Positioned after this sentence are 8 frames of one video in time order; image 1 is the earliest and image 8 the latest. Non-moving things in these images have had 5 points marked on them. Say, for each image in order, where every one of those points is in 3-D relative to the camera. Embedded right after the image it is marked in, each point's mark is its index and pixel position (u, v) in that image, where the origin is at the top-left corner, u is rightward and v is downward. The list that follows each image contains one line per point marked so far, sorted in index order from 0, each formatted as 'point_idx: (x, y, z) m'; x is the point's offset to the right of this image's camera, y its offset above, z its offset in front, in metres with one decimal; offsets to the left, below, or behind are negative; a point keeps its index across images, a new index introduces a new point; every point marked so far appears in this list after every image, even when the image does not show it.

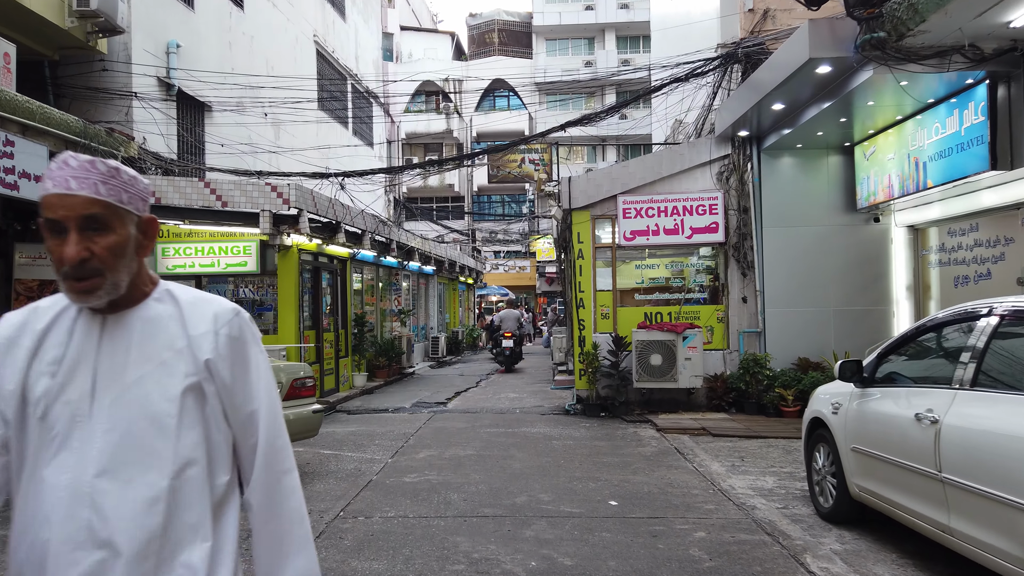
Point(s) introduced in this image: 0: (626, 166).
0: (+1.4, +1.5, +9.6) m
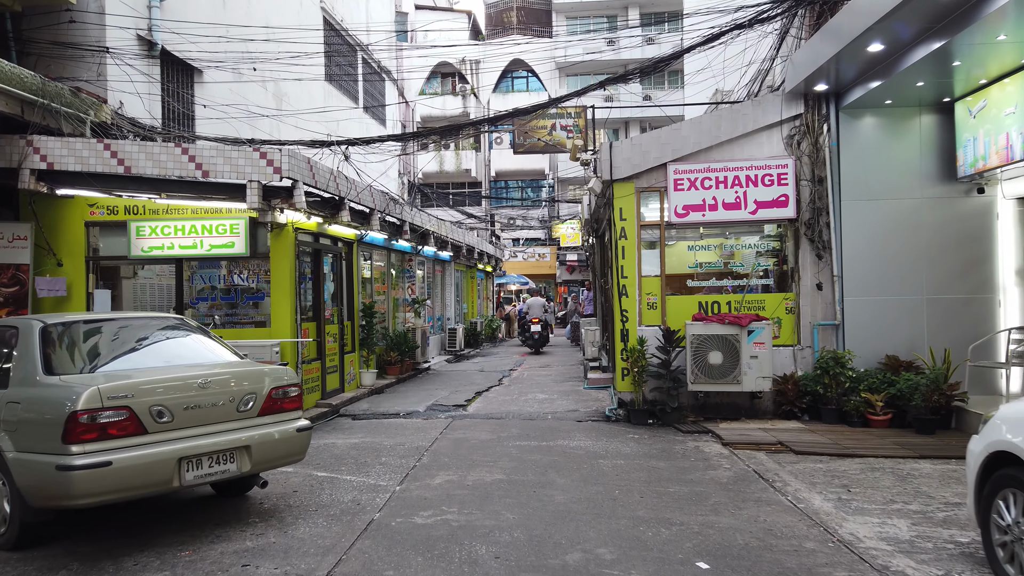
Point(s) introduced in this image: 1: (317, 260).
0: (+1.8, +1.7, +8.1) m
1: (-2.3, +0.3, +9.1) m
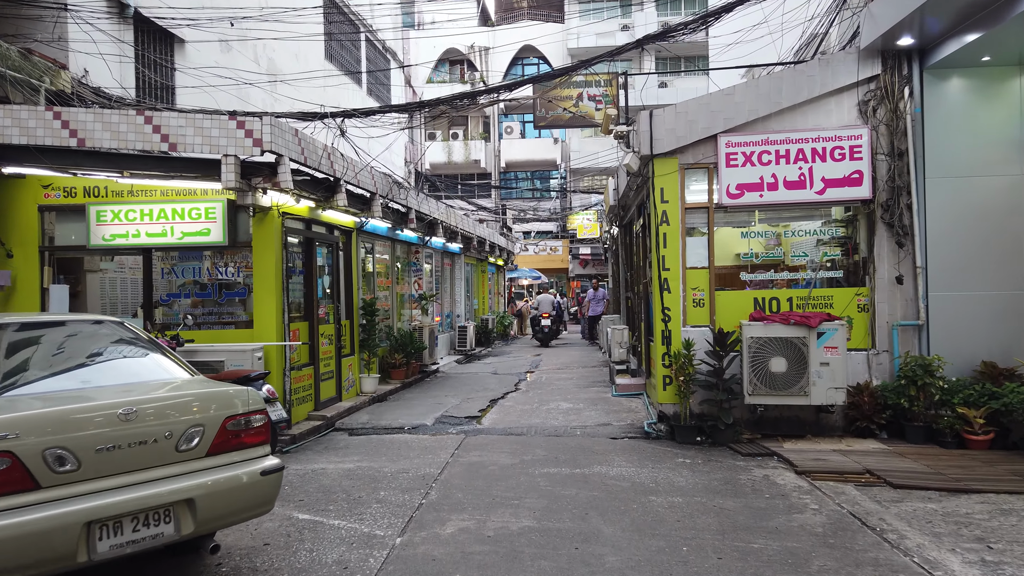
0: (+2.0, +1.7, +6.9) m
1: (-2.1, +0.4, +7.9) m
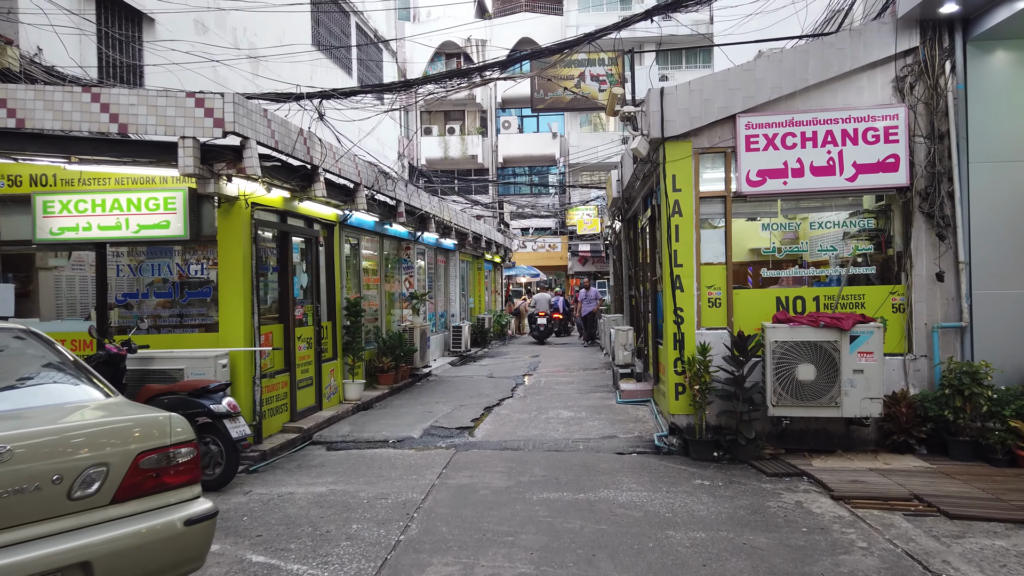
0: (+1.9, +1.8, +6.2) m
1: (-2.1, +0.4, +7.2) m
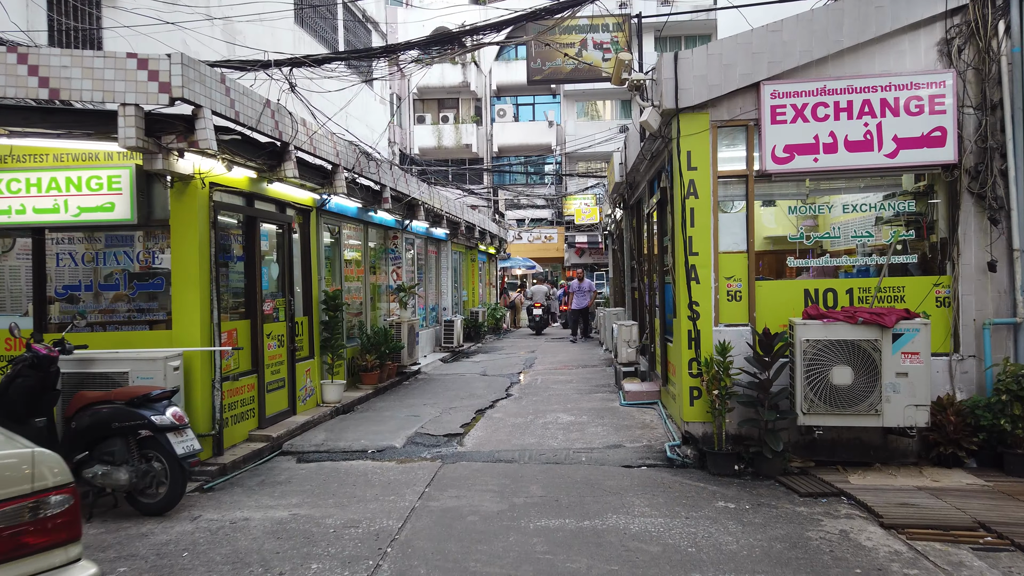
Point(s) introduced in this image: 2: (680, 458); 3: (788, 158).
0: (+1.9, +1.8, +5.4) m
1: (-2.2, +0.5, +6.4) m
2: (+1.2, -1.2, +5.5) m
3: (+2.0, +0.9, +5.5) m
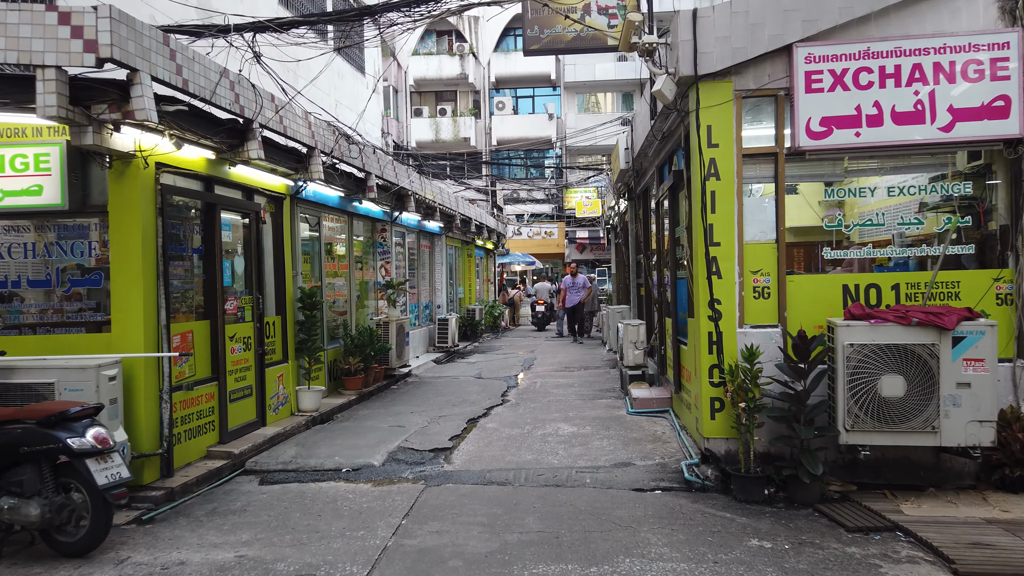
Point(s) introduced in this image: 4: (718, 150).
0: (+1.8, +1.9, +4.7) m
1: (-2.2, +0.5, +5.7) m
2: (+1.2, -1.2, +4.8) m
3: (+1.9, +1.0, +4.7) m
4: (+1.3, +0.9, +4.8) m
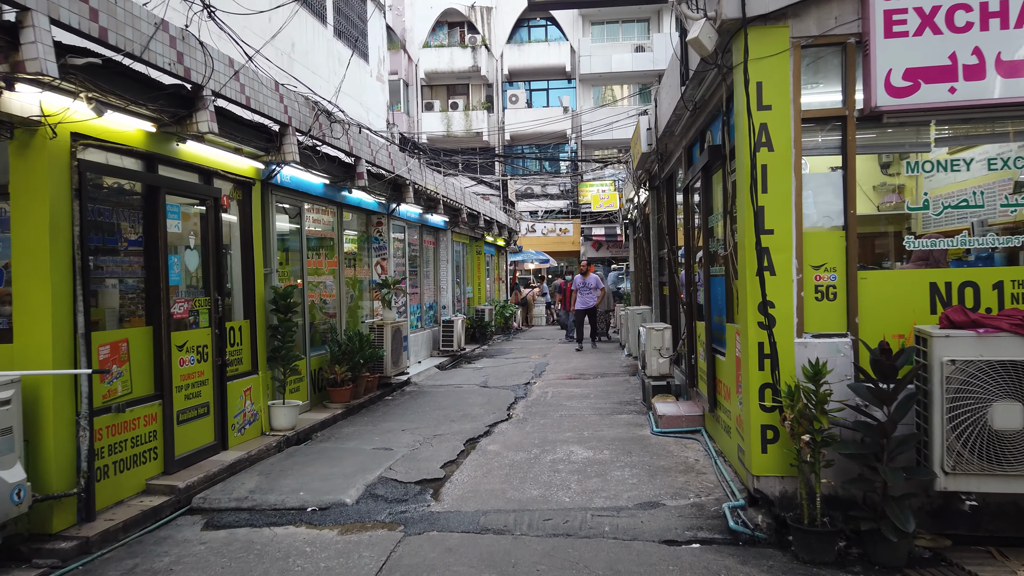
0: (+1.8, +1.9, +3.6) m
1: (-2.2, +0.5, +4.8) m
2: (+1.2, -1.2, +3.8) m
3: (+1.9, +1.0, +3.7) m
4: (+1.3, +0.9, +3.8) m
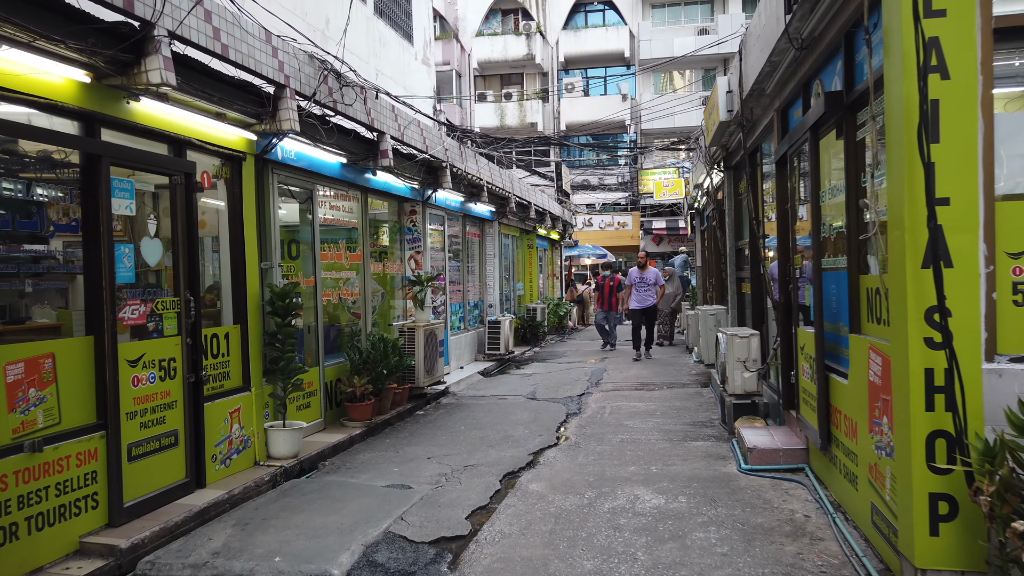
0: (+1.9, +1.9, +2.3) m
1: (-2.0, +0.5, +3.7) m
2: (+1.3, -1.2, +2.5) m
3: (+2.0, +1.0, +2.3) m
4: (+1.4, +0.9, +2.5) m
